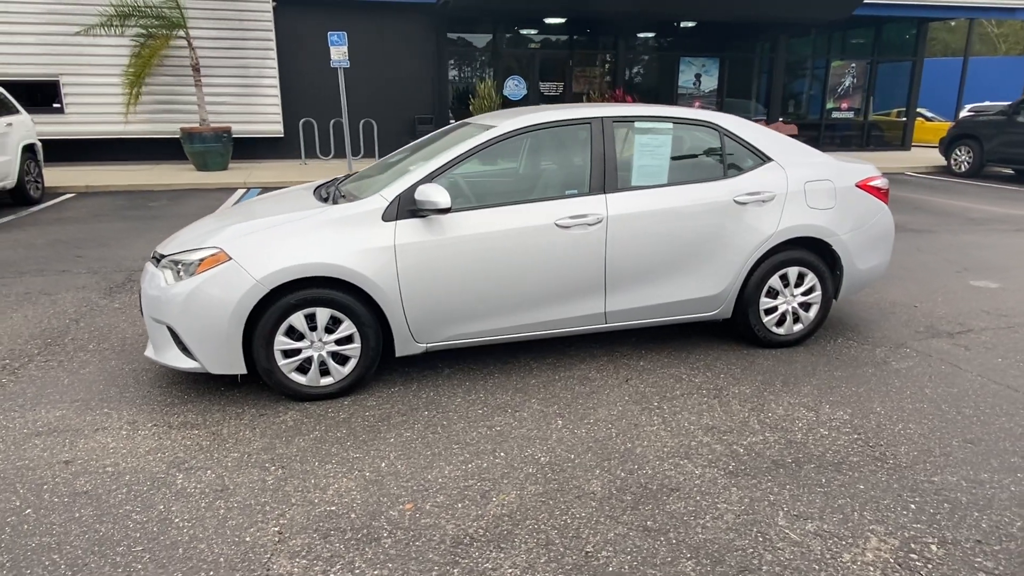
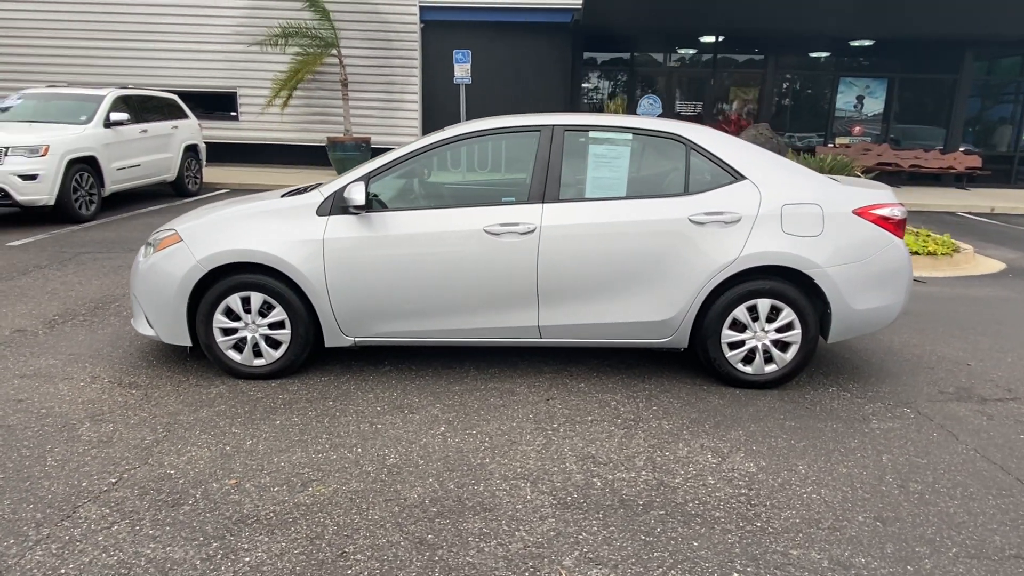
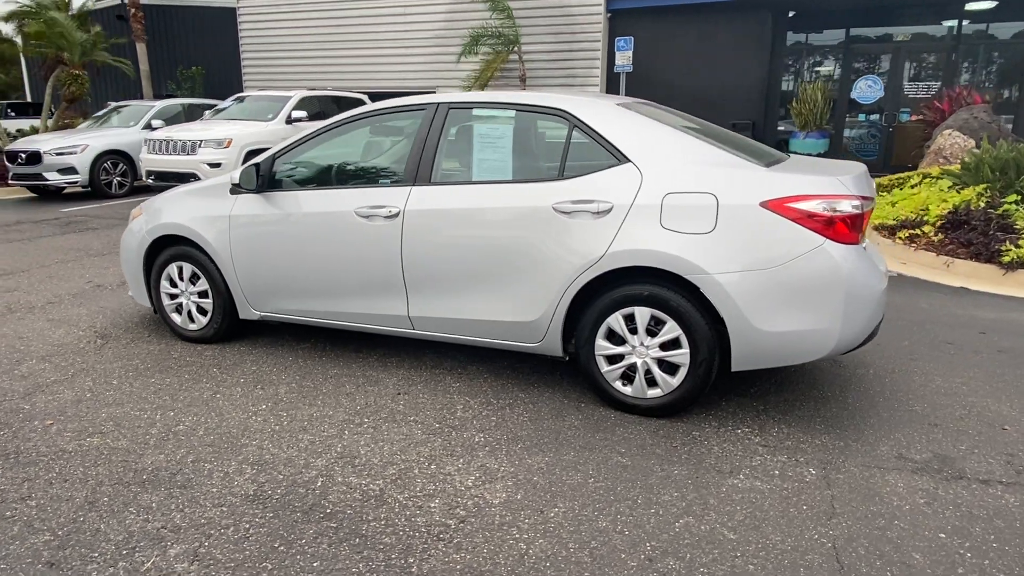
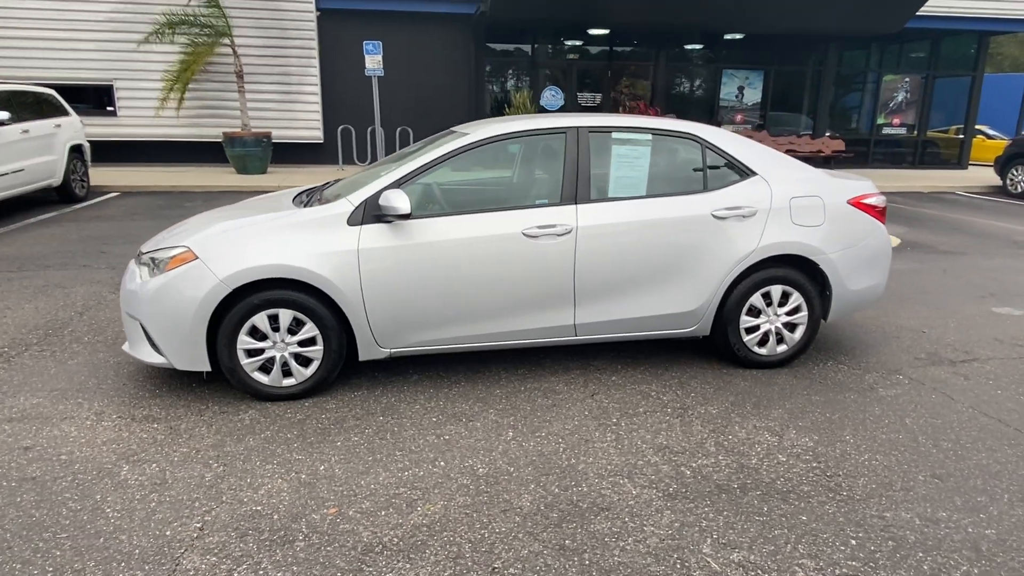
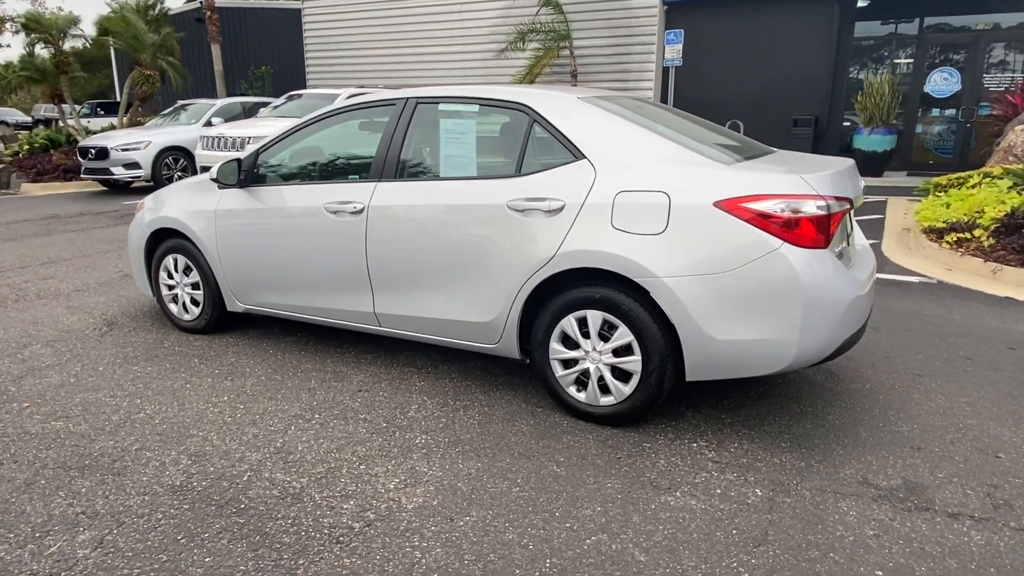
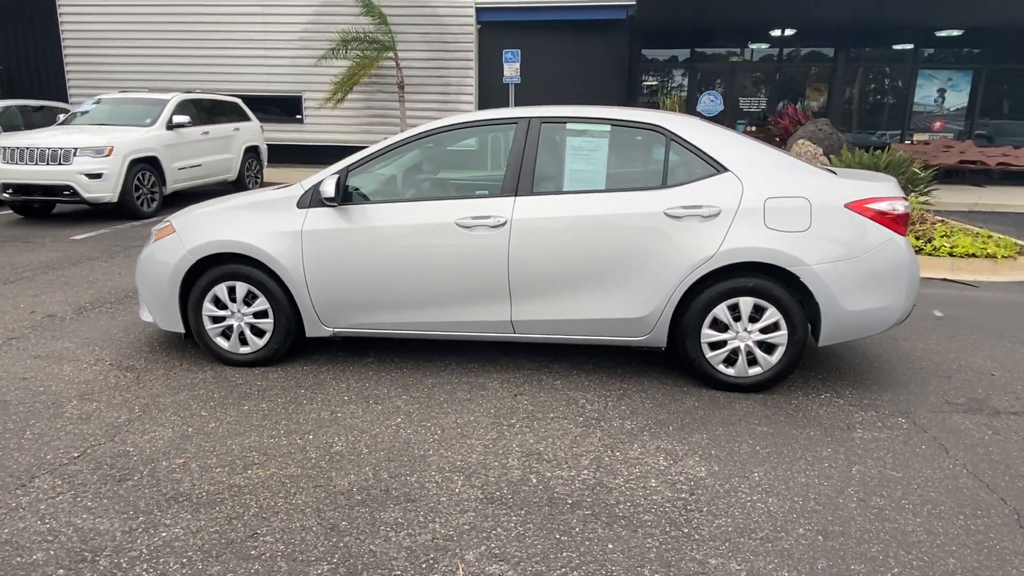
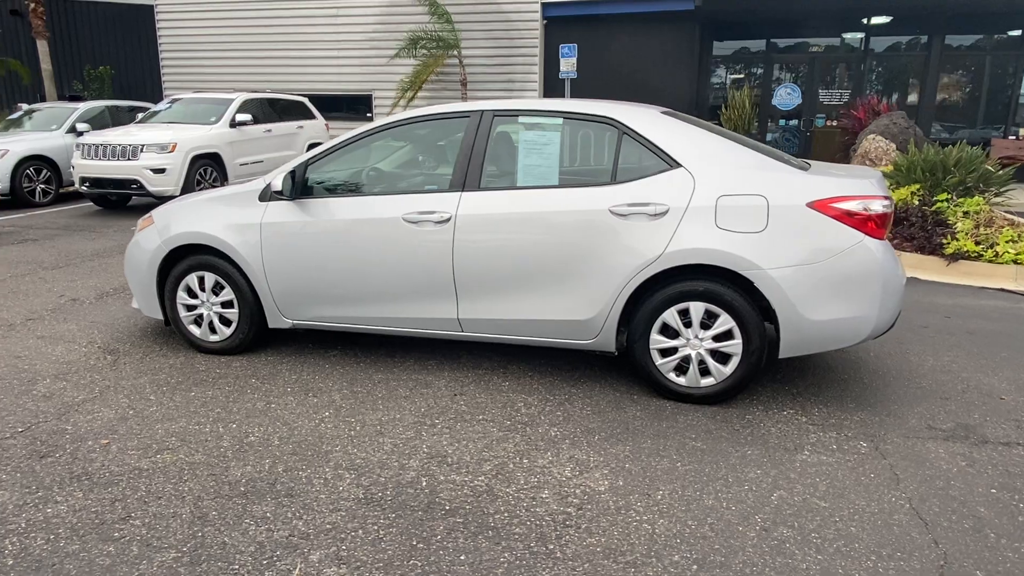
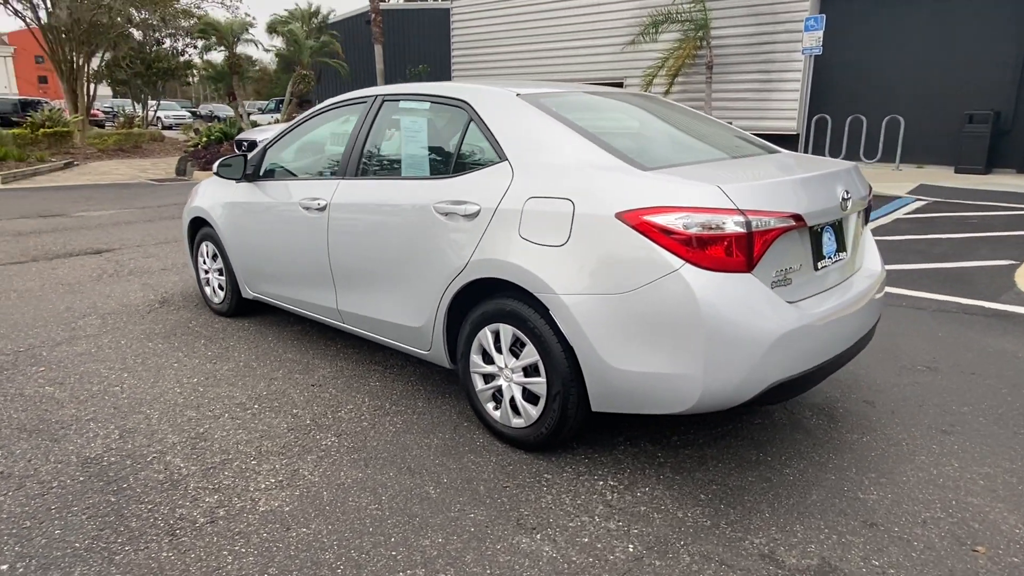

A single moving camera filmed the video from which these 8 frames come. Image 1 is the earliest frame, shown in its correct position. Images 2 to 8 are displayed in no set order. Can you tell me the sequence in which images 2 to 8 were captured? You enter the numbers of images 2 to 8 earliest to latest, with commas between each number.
4, 2, 6, 7, 3, 5, 8
